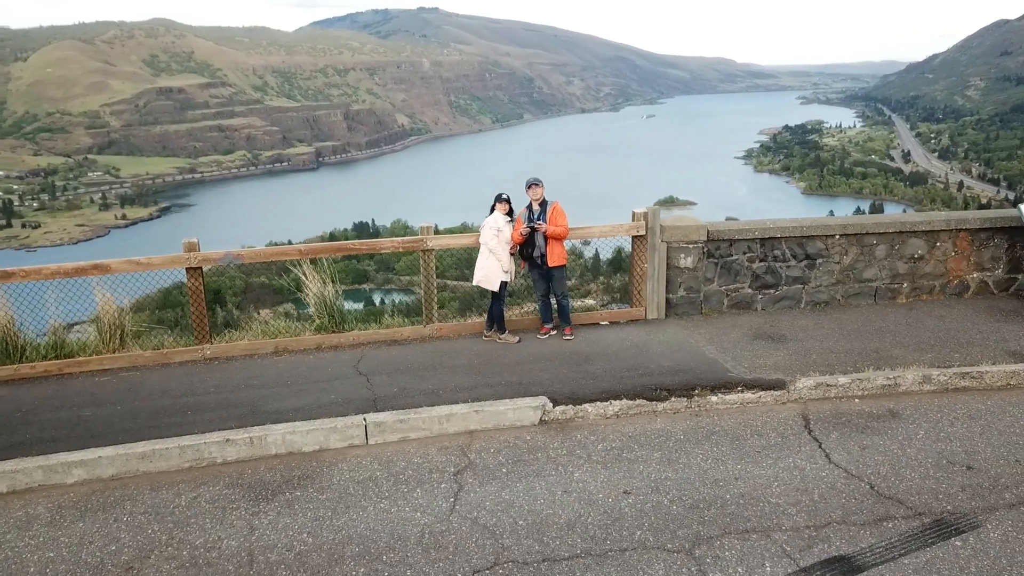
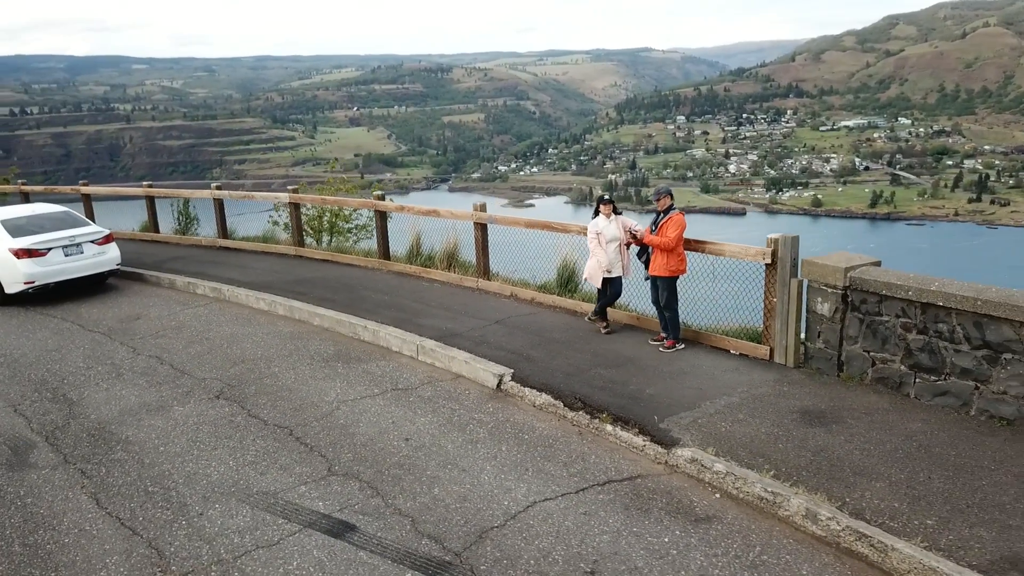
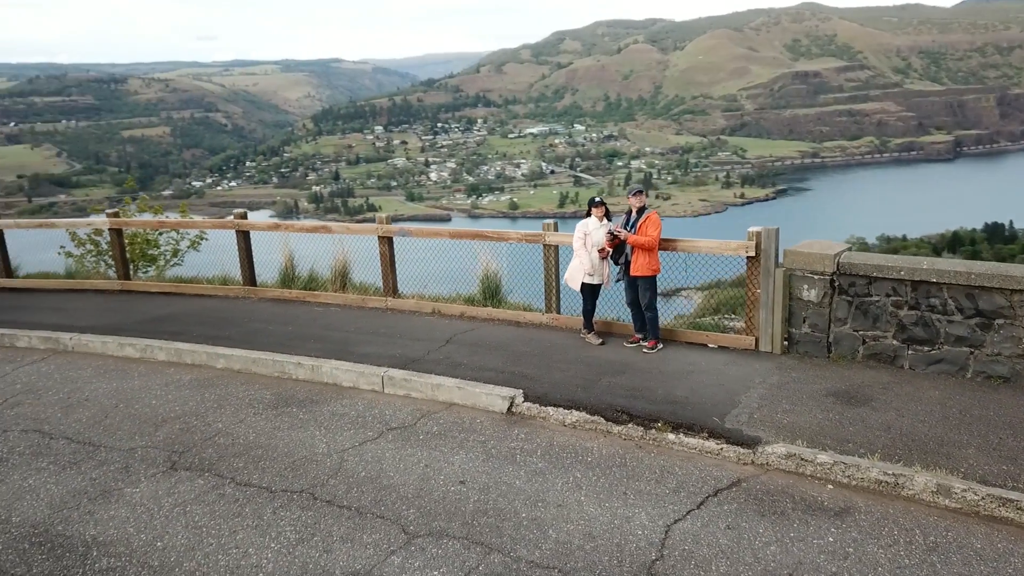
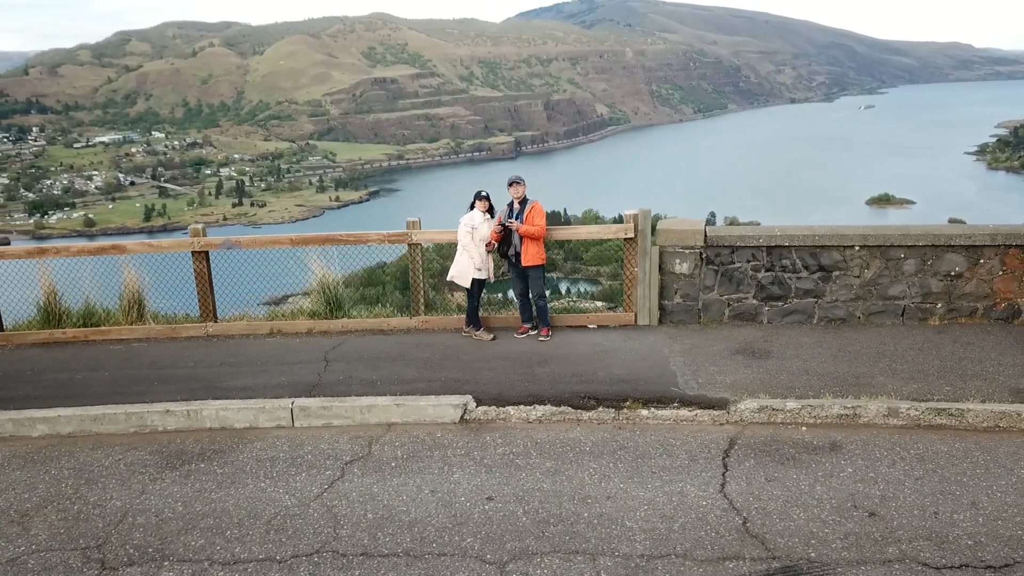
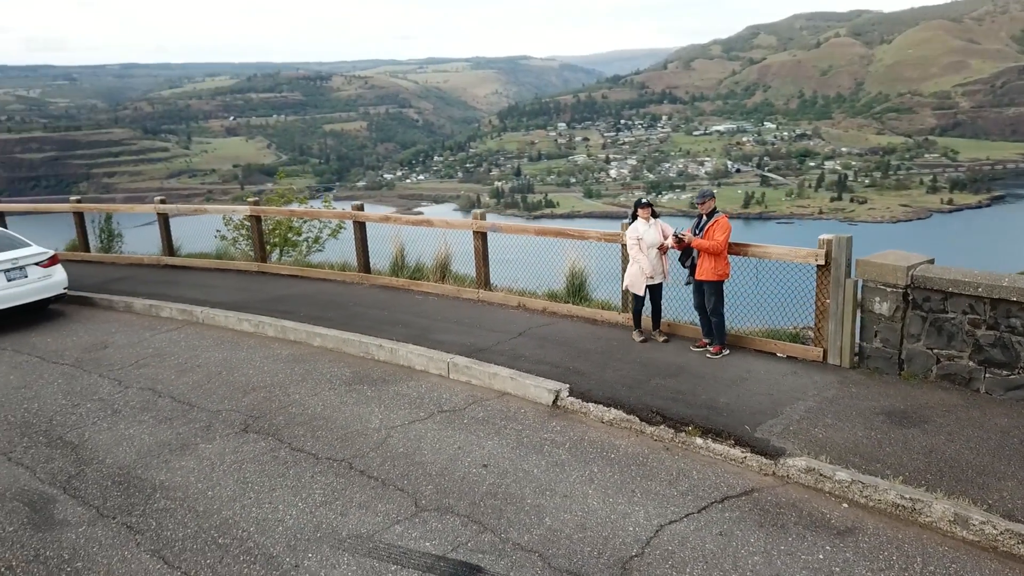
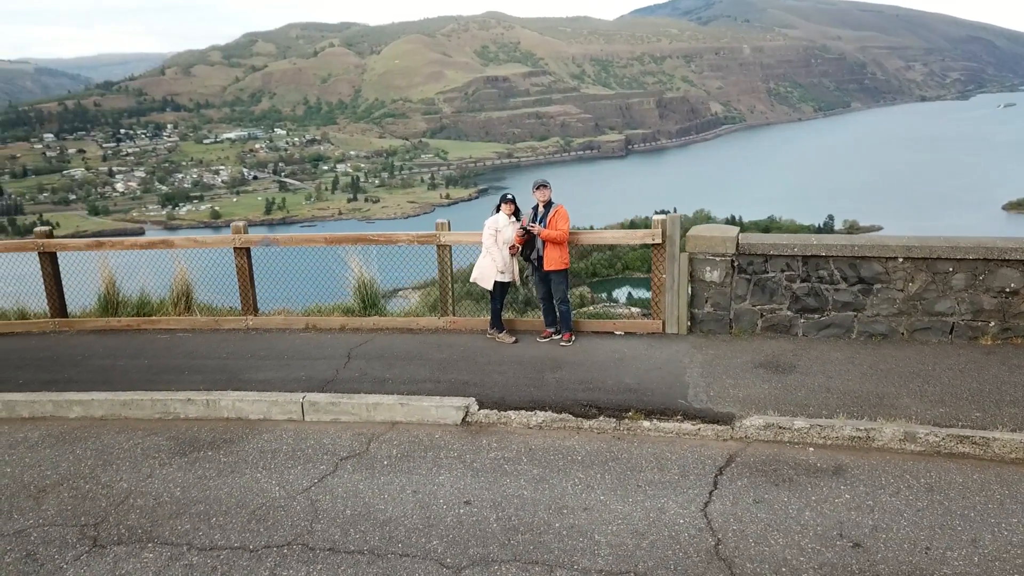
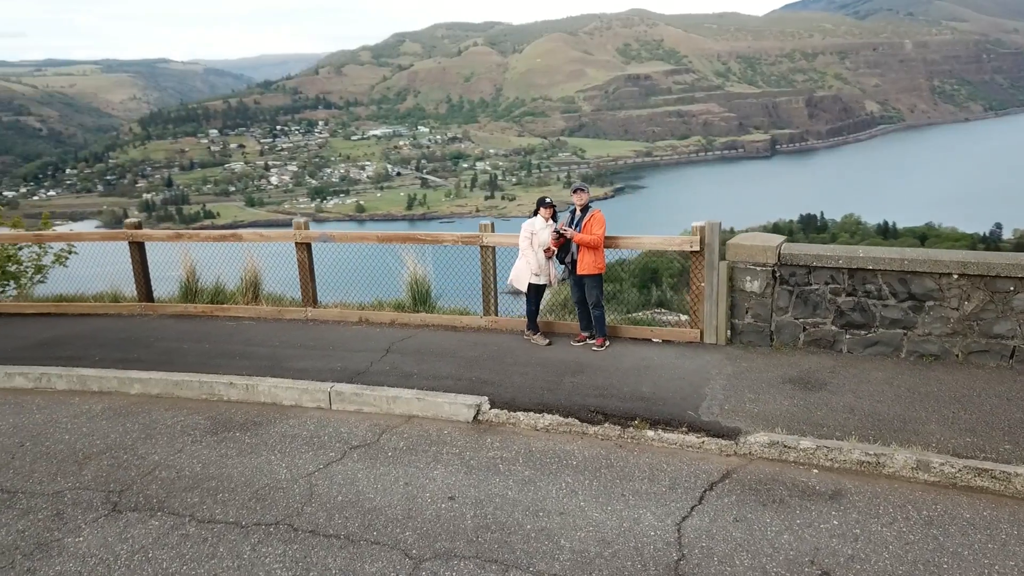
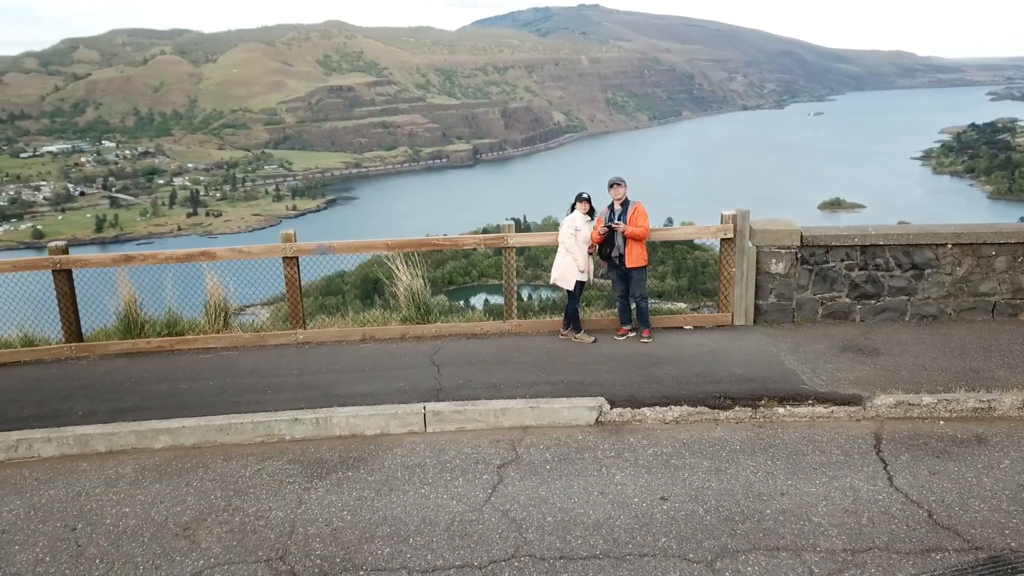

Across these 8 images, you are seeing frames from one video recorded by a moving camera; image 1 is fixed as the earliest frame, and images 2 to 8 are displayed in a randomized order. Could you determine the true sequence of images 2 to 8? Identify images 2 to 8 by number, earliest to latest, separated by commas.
8, 4, 6, 7, 3, 5, 2
